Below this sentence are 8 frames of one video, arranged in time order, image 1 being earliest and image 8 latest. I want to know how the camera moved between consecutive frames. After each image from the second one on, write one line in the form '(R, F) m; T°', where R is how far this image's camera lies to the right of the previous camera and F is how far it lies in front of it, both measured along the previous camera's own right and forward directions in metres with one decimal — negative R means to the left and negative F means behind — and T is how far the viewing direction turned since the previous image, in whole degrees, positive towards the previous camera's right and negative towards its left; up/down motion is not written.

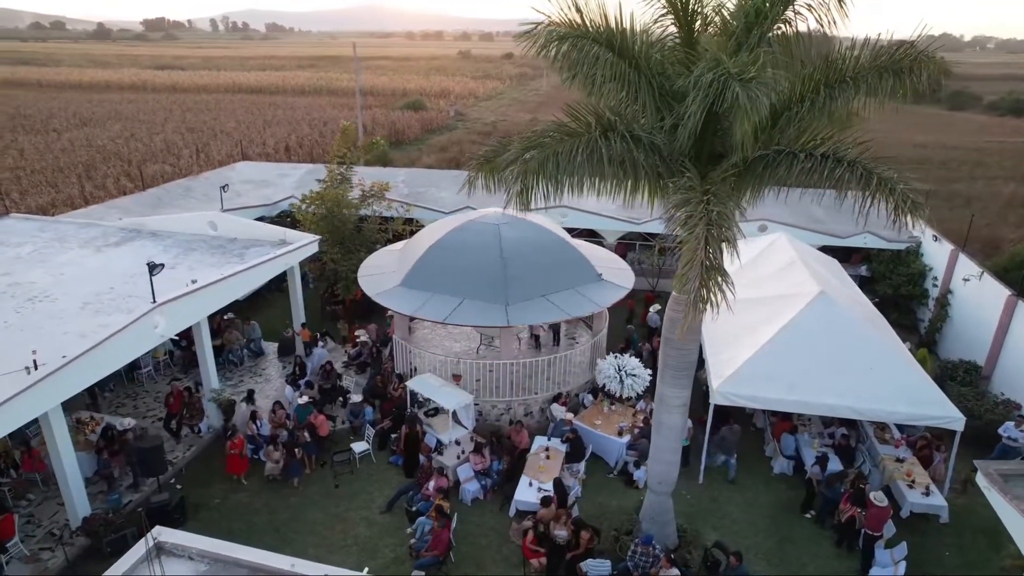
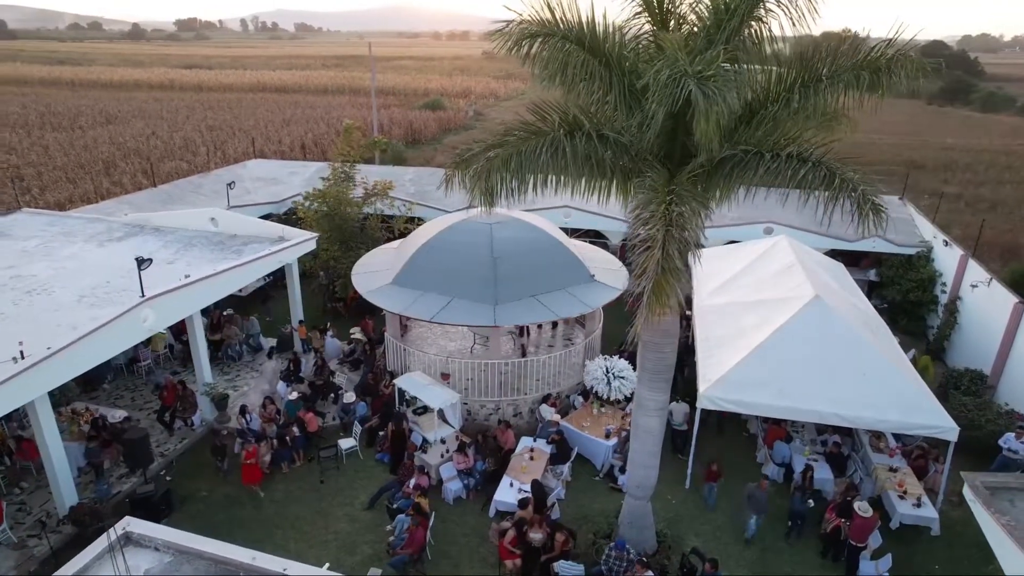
(+0.6, +0.1) m; -2°
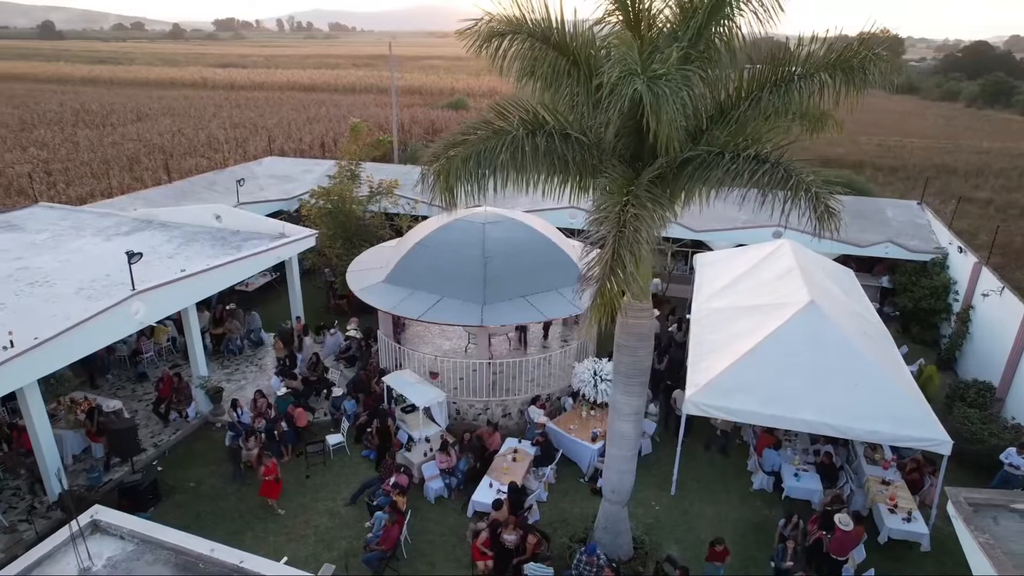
(+0.7, +0.1) m; -2°
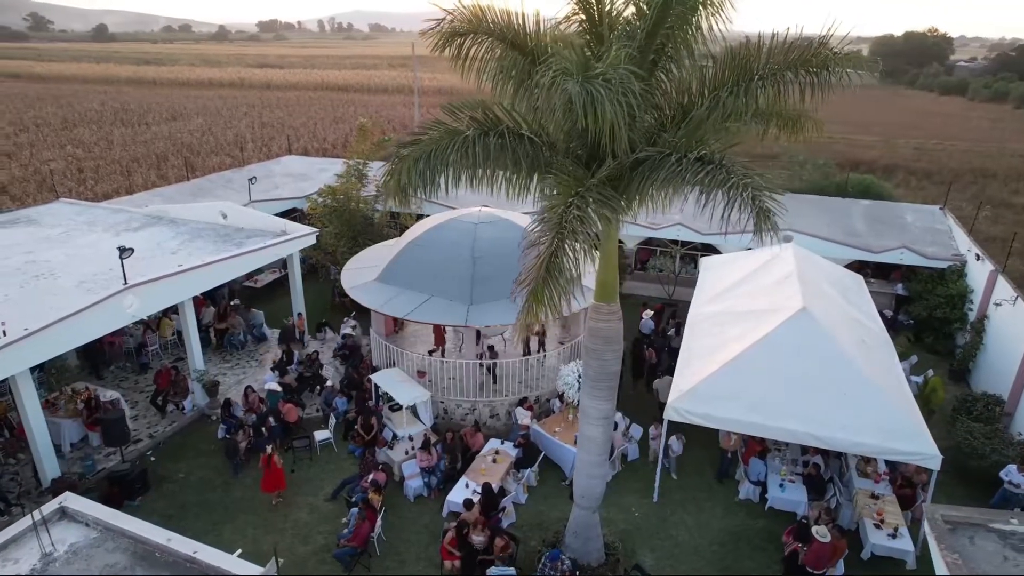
(+0.9, +0.1) m; -3°
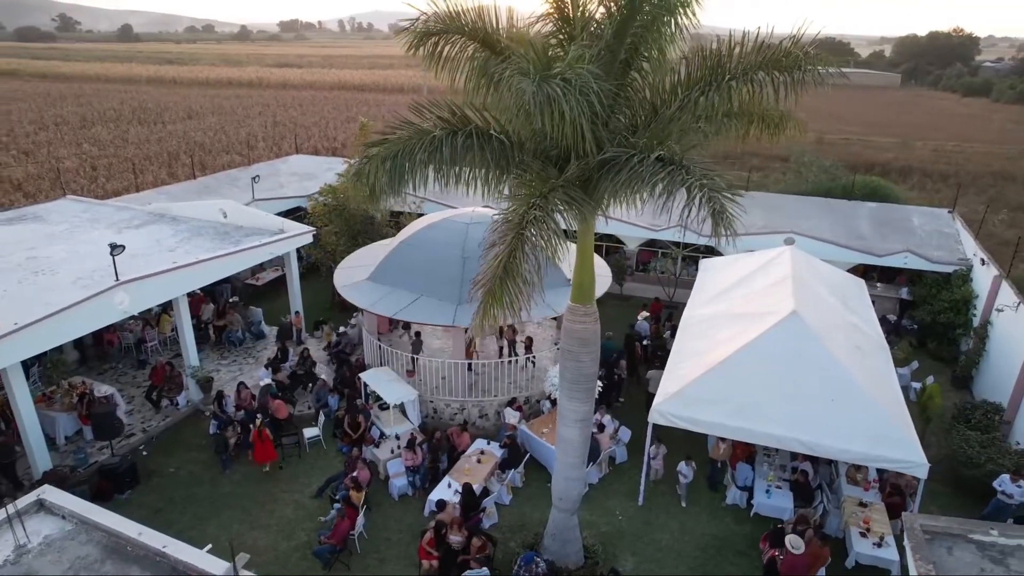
(+0.5, 0.0) m; -1°
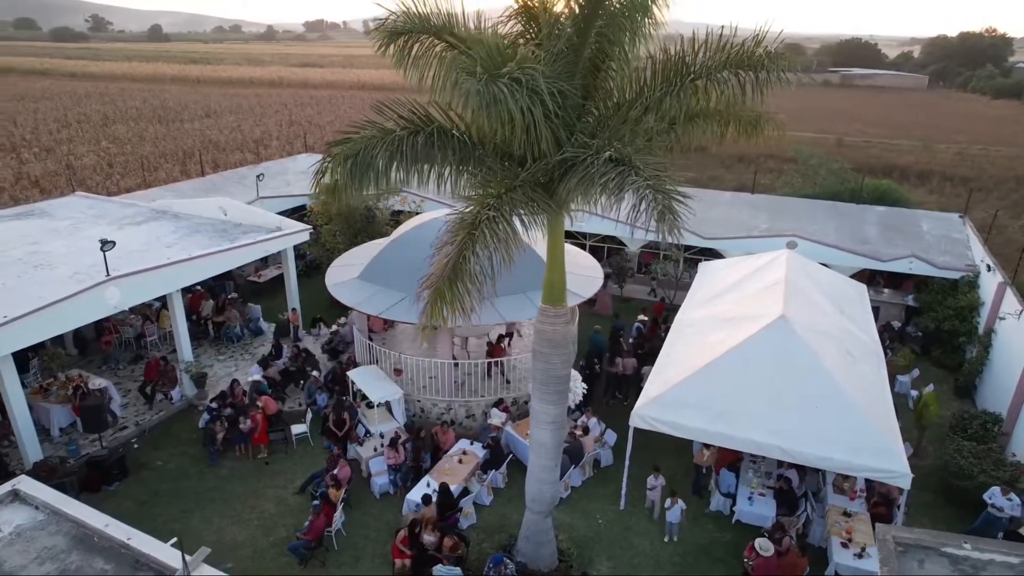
(+0.6, 0.0) m; -2°
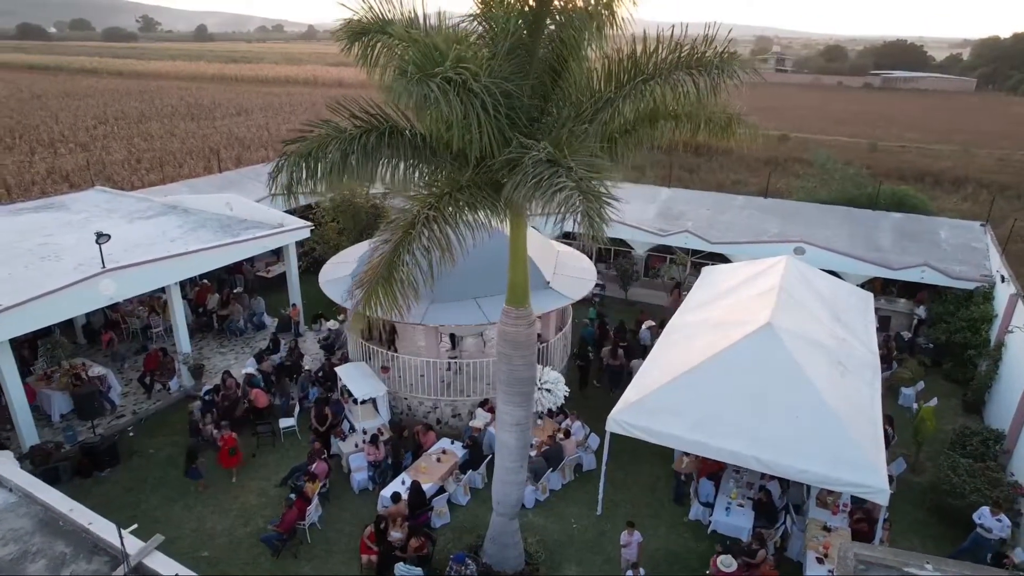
(+0.9, 0.0) m; -3°
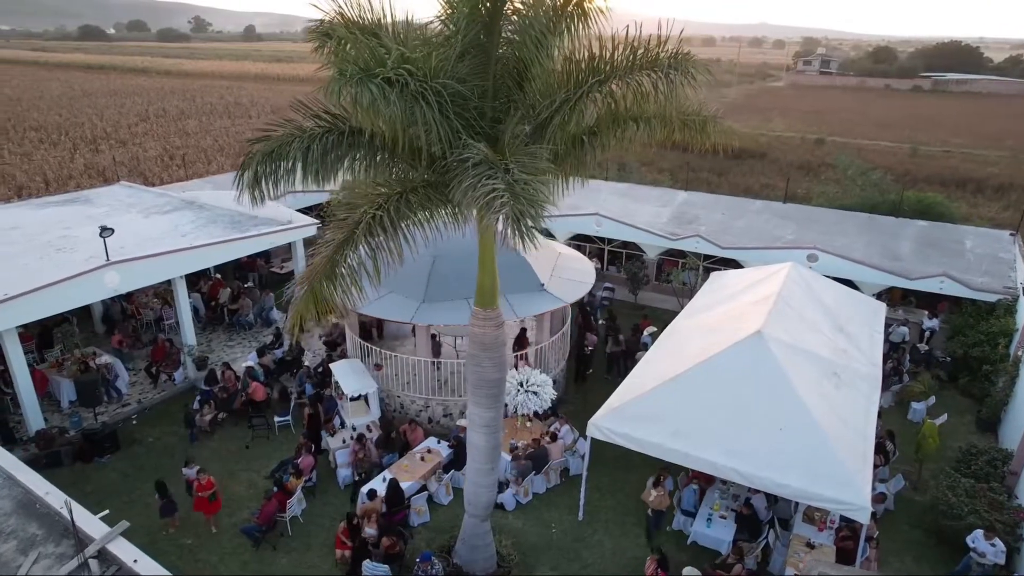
(+0.9, +0.1) m; -3°
